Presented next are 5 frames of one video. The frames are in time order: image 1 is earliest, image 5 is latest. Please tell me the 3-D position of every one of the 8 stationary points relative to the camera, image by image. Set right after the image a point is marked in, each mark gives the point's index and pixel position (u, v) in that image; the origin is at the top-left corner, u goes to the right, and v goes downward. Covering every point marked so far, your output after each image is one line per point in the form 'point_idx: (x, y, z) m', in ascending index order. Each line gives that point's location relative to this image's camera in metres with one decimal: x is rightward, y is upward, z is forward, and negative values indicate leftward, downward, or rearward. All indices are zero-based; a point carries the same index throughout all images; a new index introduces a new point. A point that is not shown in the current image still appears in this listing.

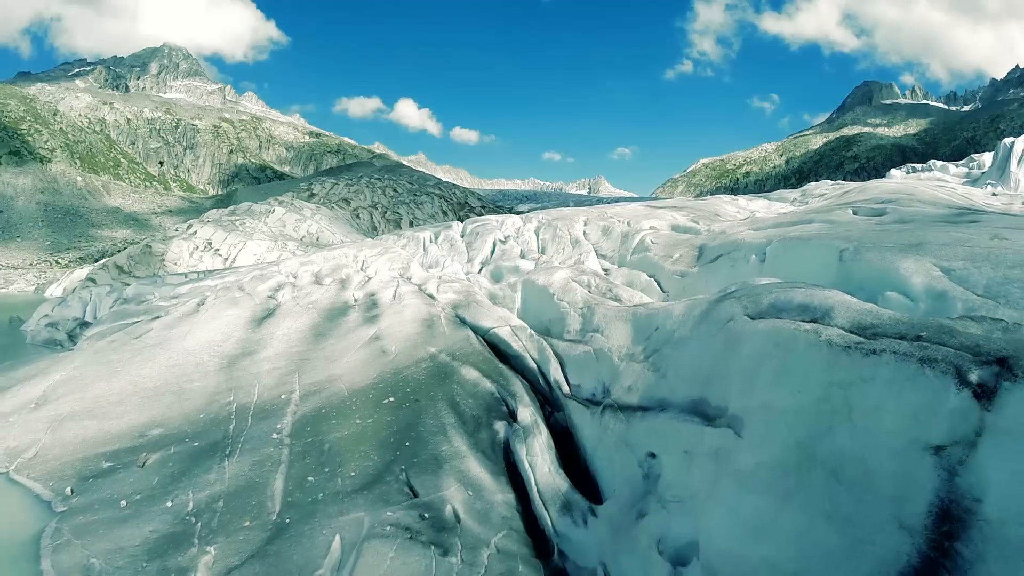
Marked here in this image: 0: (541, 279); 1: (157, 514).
0: (+1.0, +0.3, +17.2) m
1: (-8.6, -5.4, +11.9) m
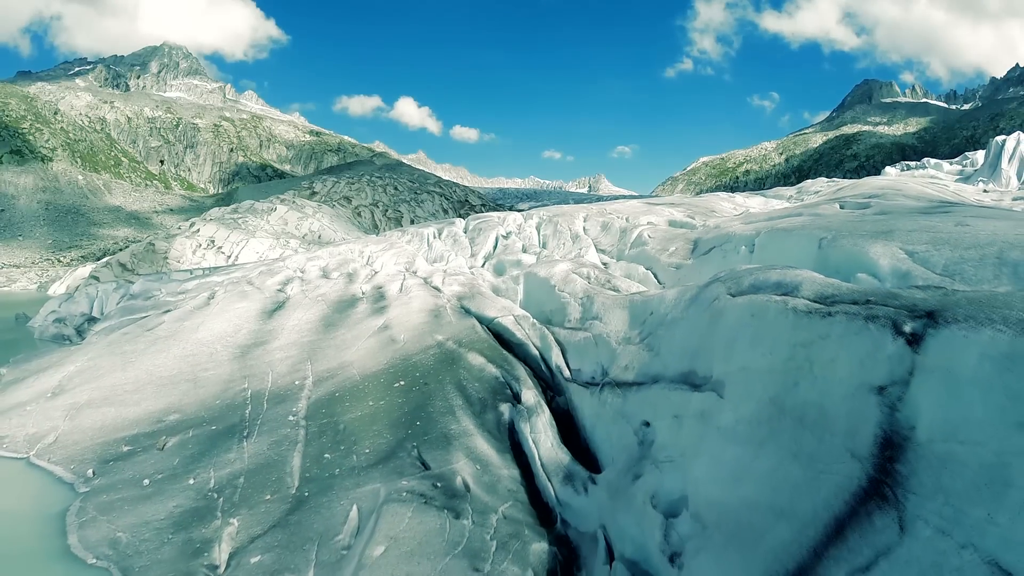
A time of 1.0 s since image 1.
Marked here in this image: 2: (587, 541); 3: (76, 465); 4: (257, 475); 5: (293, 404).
0: (+1.1, +0.6, +17.8) m
1: (-8.5, -5.1, +12.6) m
2: (+1.4, -4.5, +8.9) m
3: (-13.7, -5.5, +15.5) m
4: (-6.2, -4.6, +12.2) m
5: (-6.4, -3.4, +14.4) m
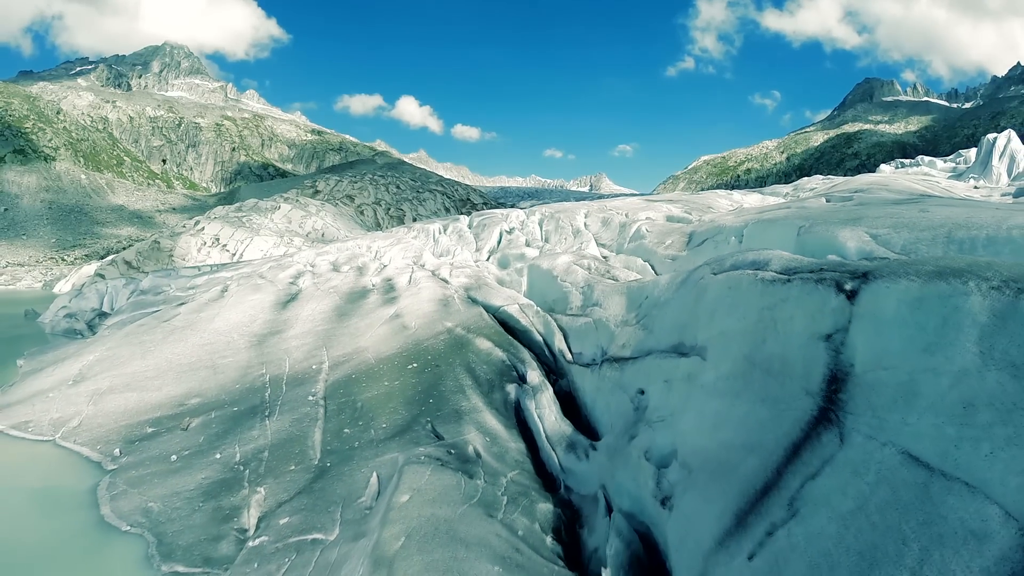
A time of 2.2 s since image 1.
0: (+1.3, +0.9, +18.7) m
1: (-8.3, -4.8, +13.5) m
2: (+1.5, -4.2, +9.8) m
3: (-13.6, -5.2, +16.4) m
4: (-6.1, -4.2, +13.1) m
5: (-6.2, -3.0, +15.3) m
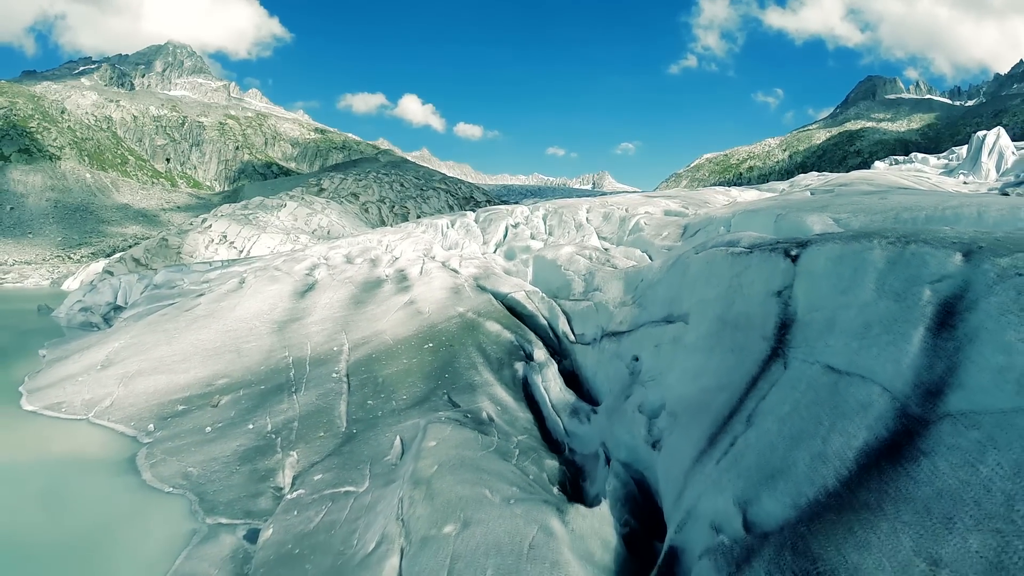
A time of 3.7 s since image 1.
0: (+1.5, +1.4, +19.9) m
1: (-8.1, -4.4, +14.8) m
2: (+1.7, -3.8, +11.0) m
3: (-13.3, -4.8, +17.7) m
4: (-5.9, -3.8, +14.3) m
5: (-6.0, -2.6, +16.6) m
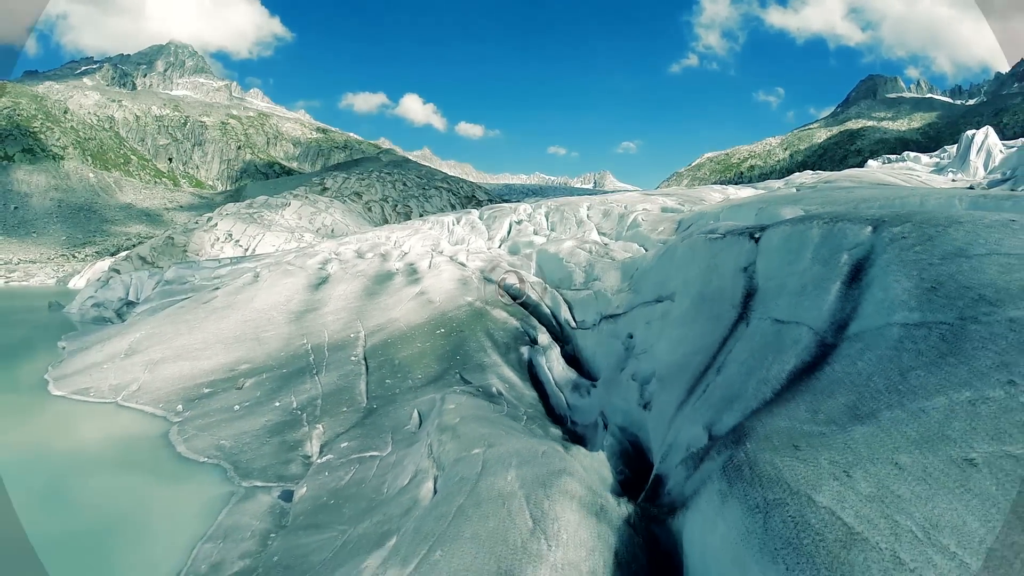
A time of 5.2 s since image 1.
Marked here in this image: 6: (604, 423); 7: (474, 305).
0: (+1.7, +1.8, +21.2) m
1: (-7.9, -4.0, +16.0) m
2: (+1.9, -3.4, +12.2) m
3: (-13.1, -4.4, +19.0) m
4: (-5.7, -3.5, +15.6) m
5: (-5.8, -2.3, +17.8) m
6: (+2.2, -3.2, +11.7) m
7: (-1.5, -0.7, +19.1) m
